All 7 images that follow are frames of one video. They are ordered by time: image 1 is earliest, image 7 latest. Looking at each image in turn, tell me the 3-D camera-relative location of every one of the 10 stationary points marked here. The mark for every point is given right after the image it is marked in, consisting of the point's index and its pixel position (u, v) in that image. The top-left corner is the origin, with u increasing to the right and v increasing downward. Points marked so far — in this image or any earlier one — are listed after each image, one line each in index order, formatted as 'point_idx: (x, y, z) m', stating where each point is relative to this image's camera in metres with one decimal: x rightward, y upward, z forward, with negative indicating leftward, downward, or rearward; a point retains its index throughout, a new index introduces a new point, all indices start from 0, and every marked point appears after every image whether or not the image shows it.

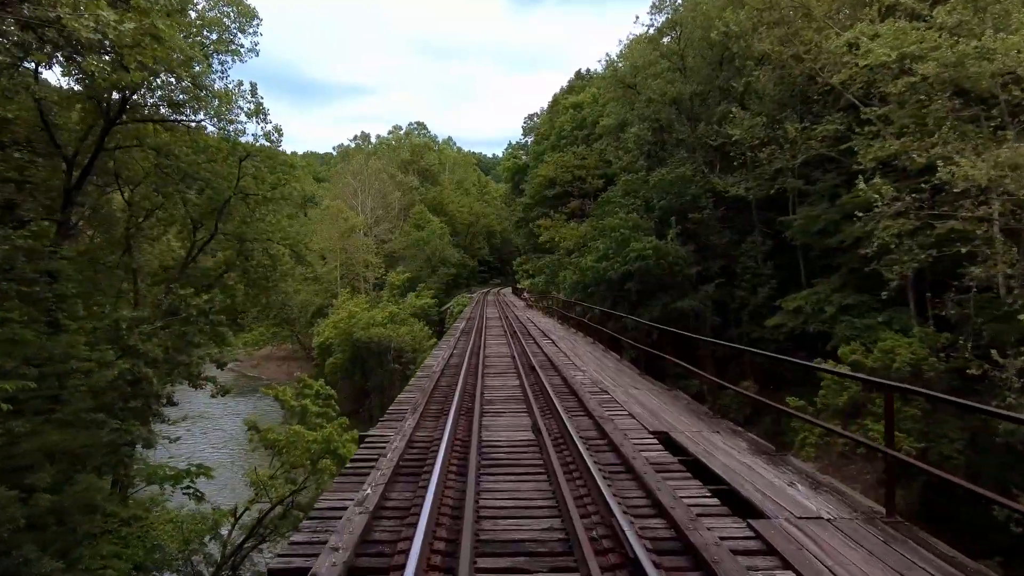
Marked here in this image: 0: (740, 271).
0: (+7.4, +0.6, +18.6) m
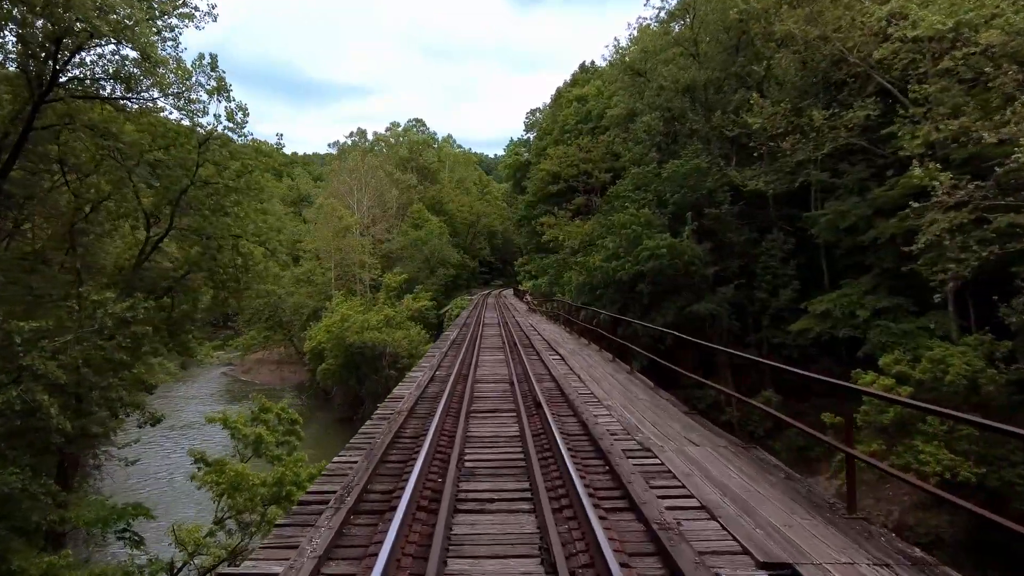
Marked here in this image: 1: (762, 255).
0: (+7.5, +0.6, +17.2) m
1: (+7.6, +1.0, +17.4) m
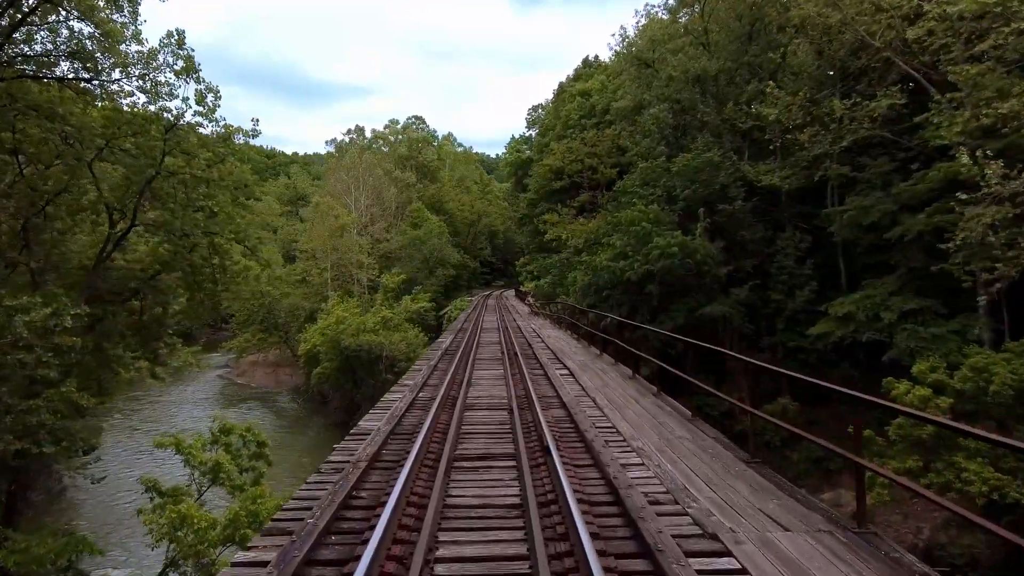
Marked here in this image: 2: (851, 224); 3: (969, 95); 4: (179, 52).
0: (+7.5, +0.5, +16.2) m
1: (+7.7, +1.0, +16.4) m
2: (+8.9, +1.7, +15.0) m
3: (+8.1, +3.4, +10.1) m
4: (-4.9, +3.4, +8.3) m
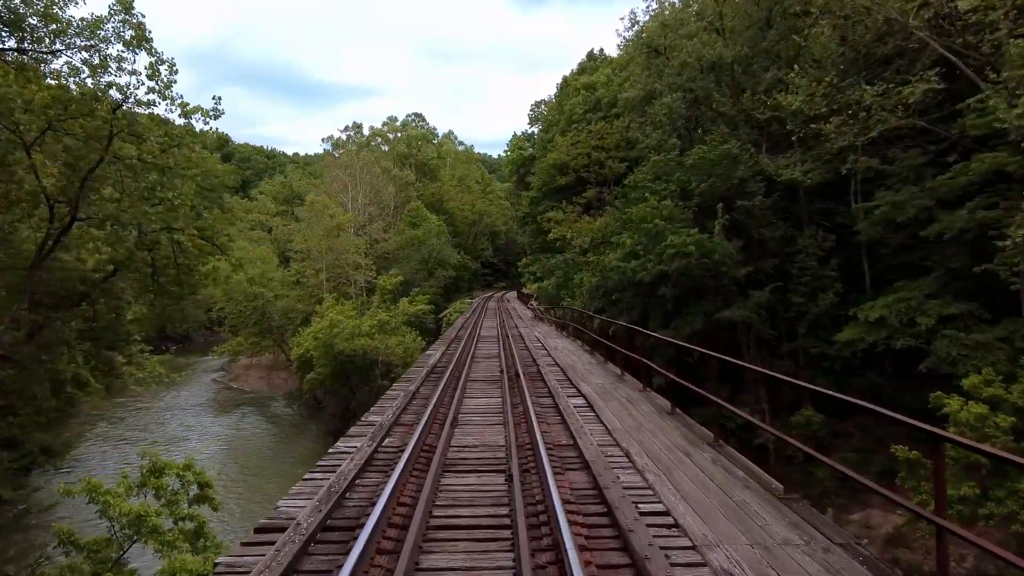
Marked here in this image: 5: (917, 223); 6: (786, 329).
0: (+7.5, +0.5, +15.1) m
1: (+7.7, +0.9, +15.3) m
2: (+9.0, +1.7, +13.9) m
3: (+8.1, +3.4, +9.0) m
4: (-4.8, +3.4, +7.2) m
5: (+9.6, +1.5, +13.5) m
6: (+7.4, -1.1, +15.4) m
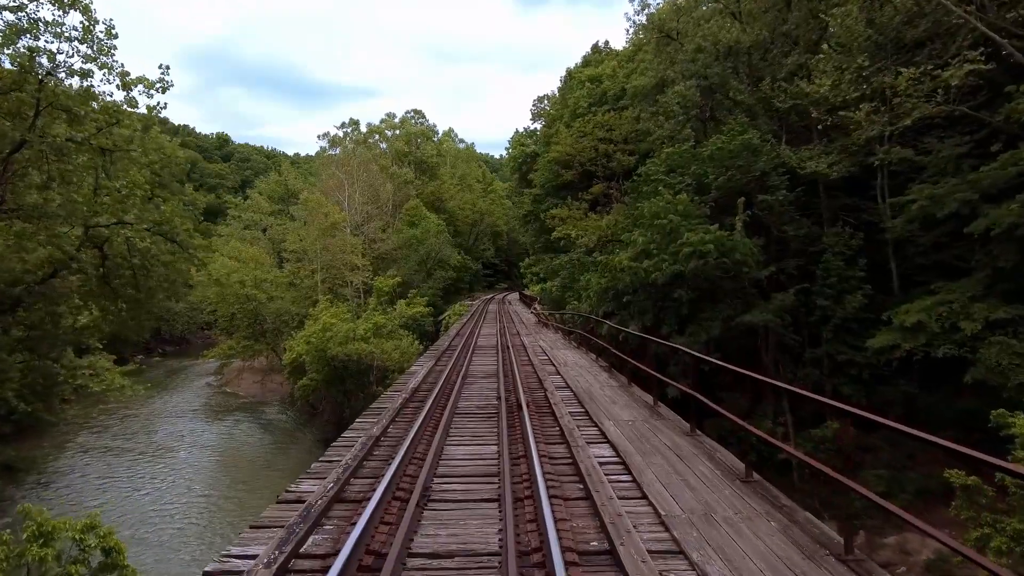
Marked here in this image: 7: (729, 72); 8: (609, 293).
0: (+7.6, +0.4, +13.9) m
1: (+7.8, +0.9, +14.1) m
2: (+9.0, +1.6, +12.7) m
3: (+8.1, +3.3, +7.8) m
4: (-4.8, +3.4, +6.1) m
5: (+9.6, +1.5, +12.3) m
6: (+7.5, -1.2, +14.3) m
7: (+6.4, +6.4, +16.9) m
8: (+2.5, -0.1, +14.7) m
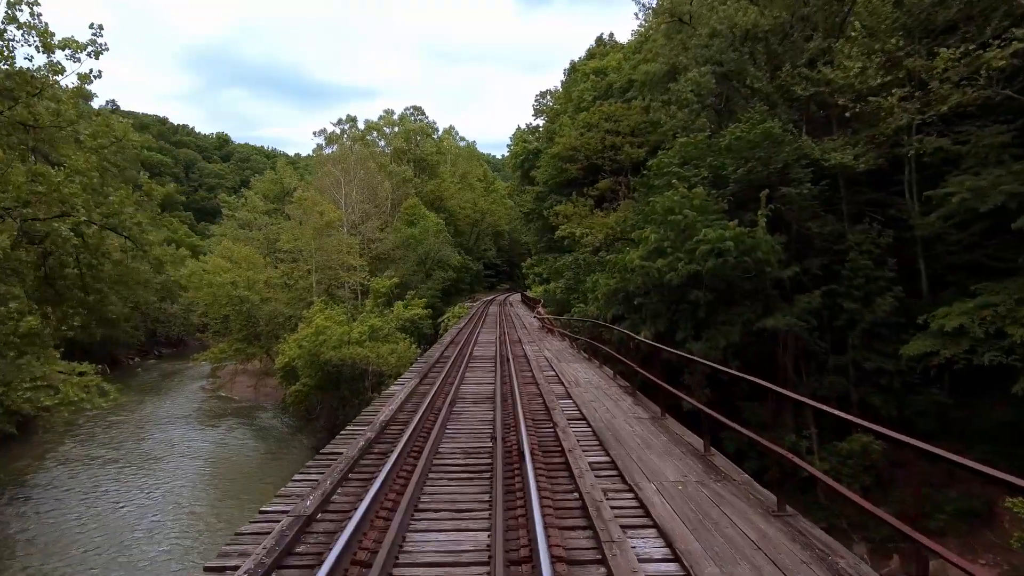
0: (+7.6, +0.4, +12.9) m
1: (+7.8, +0.9, +13.1) m
2: (+9.0, +1.6, +11.6) m
3: (+8.1, +3.3, +6.8) m
4: (-4.8, +3.3, +5.1) m
5: (+9.6, +1.5, +11.3) m
6: (+7.5, -1.2, +13.2) m
7: (+6.5, +6.3, +15.8) m
8: (+2.6, -0.2, +13.7) m
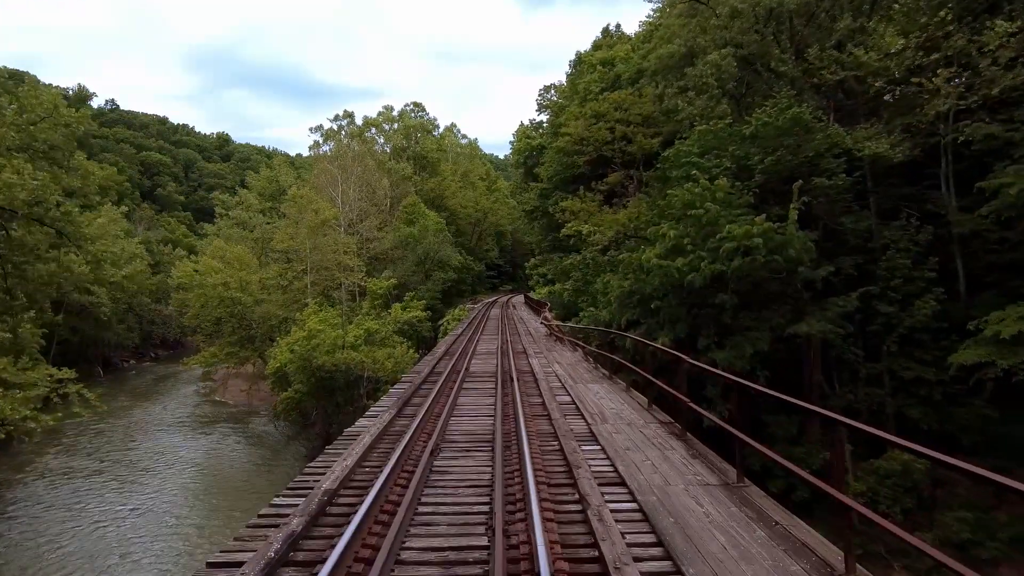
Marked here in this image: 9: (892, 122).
0: (+7.7, +0.4, +11.7) m
1: (+7.9, +0.8, +11.9) m
2: (+9.1, +1.5, +10.5) m
3: (+8.2, +3.3, +5.6) m
4: (-4.8, +3.3, +4.0) m
5: (+9.7, +1.4, +10.1) m
6: (+7.6, -1.2, +12.1) m
7: (+6.5, +6.3, +14.7) m
8: (+2.6, -0.2, +12.6) m
9: (+8.3, +3.6, +12.4) m
